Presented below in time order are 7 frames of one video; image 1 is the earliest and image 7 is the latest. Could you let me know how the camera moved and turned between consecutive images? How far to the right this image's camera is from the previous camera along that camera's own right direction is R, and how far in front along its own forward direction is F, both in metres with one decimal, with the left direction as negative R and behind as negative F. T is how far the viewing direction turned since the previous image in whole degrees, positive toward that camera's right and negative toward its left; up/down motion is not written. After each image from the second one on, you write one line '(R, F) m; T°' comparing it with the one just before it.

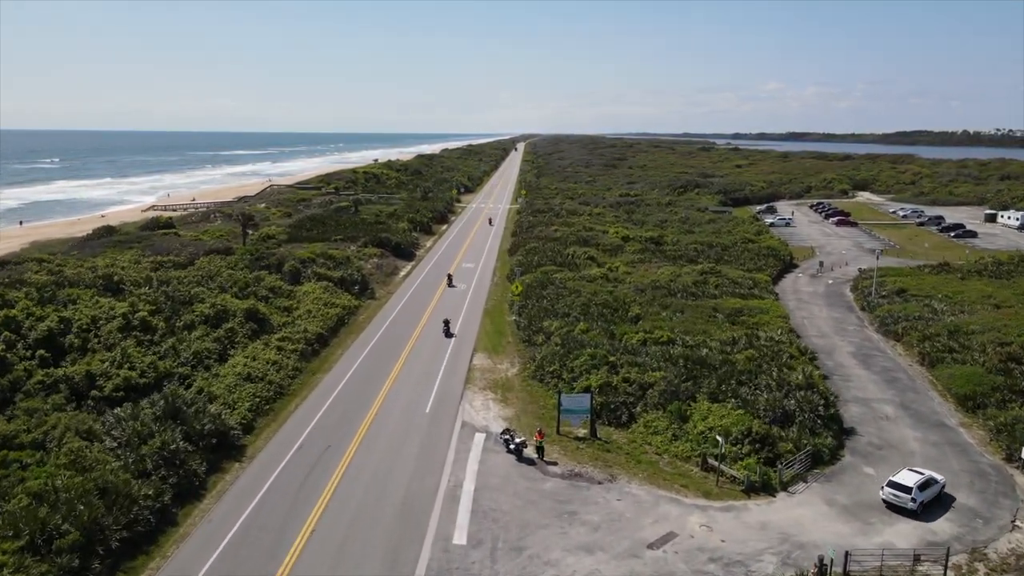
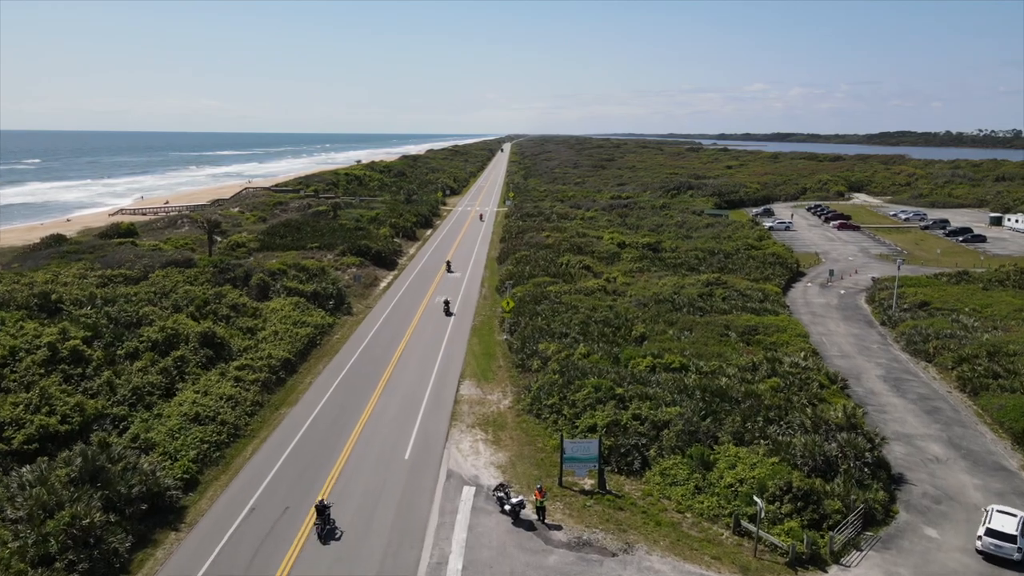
(-0.2, +4.0) m; +1°
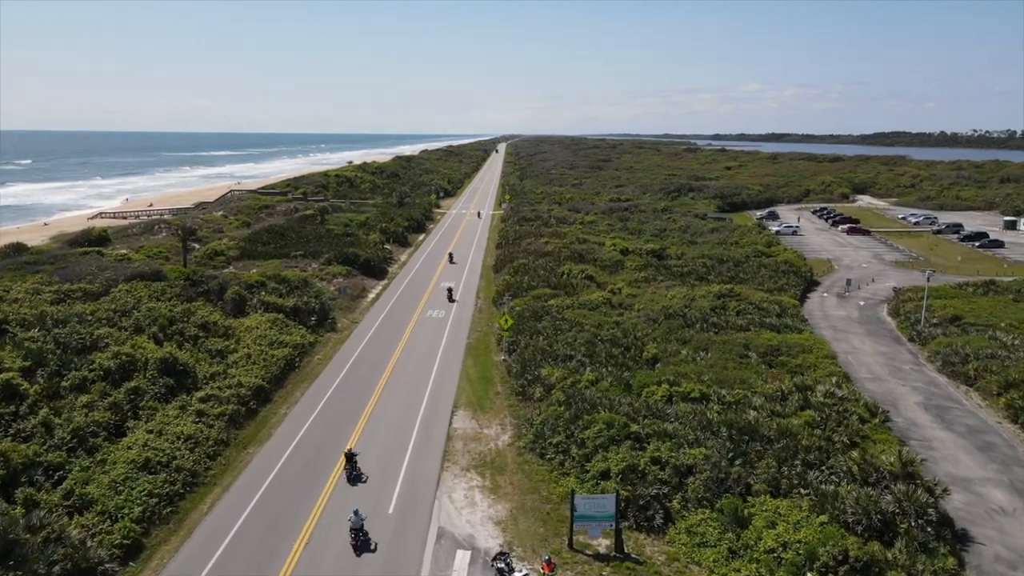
(-0.2, +3.4) m; 0°
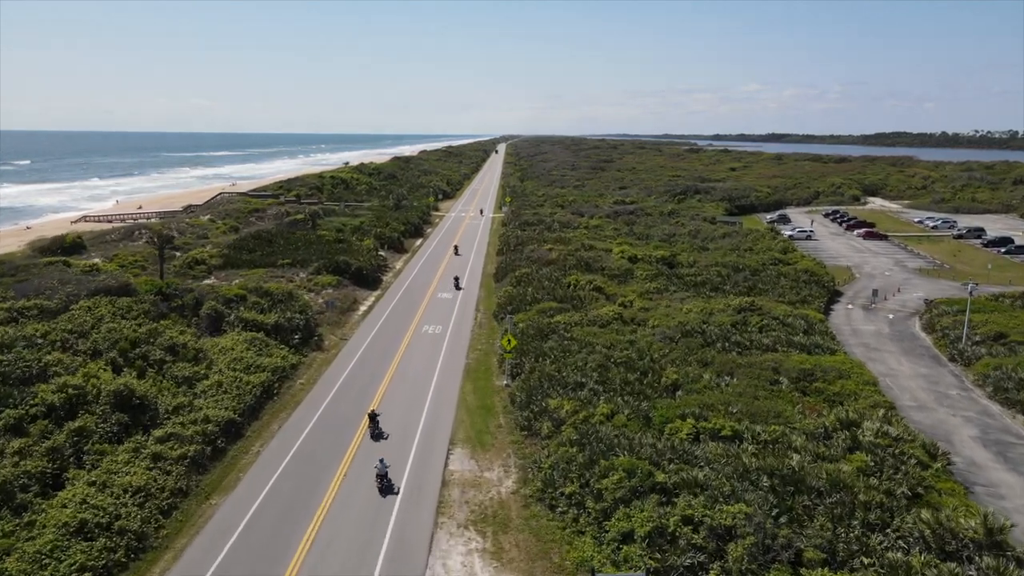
(-0.2, +3.4) m; 0°
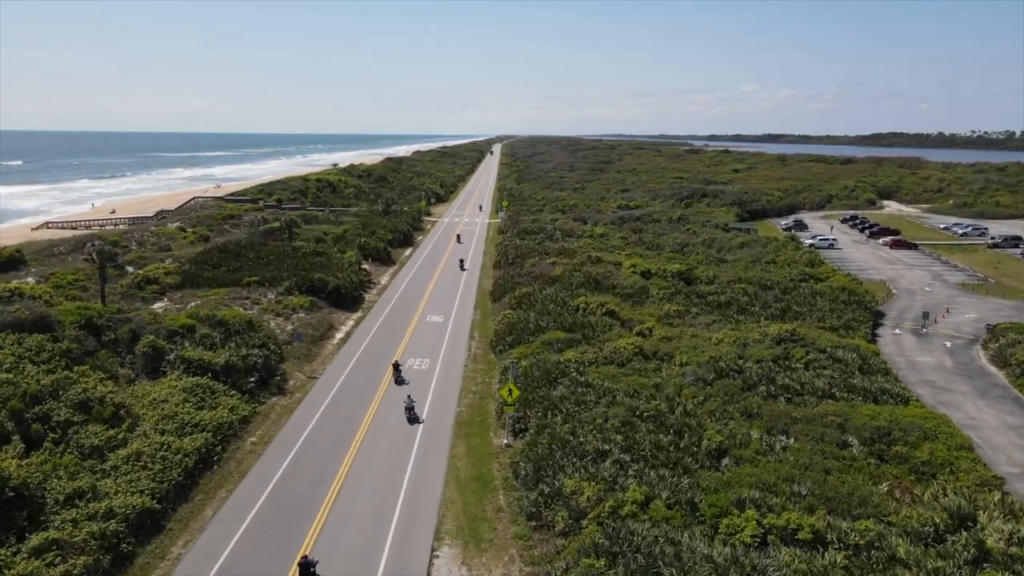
(-0.2, +6.1) m; 0°
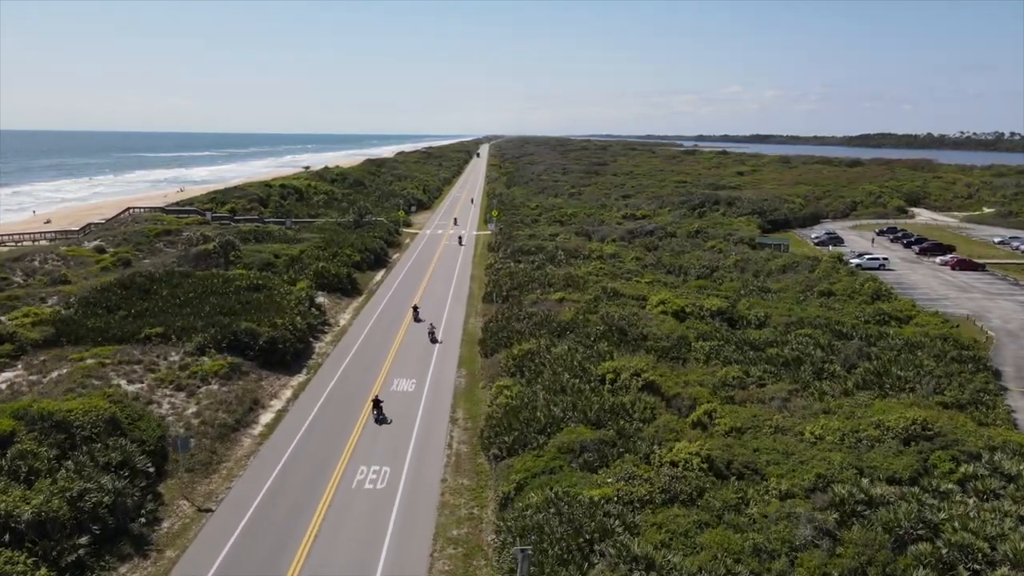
(-0.4, +11.4) m; +1°
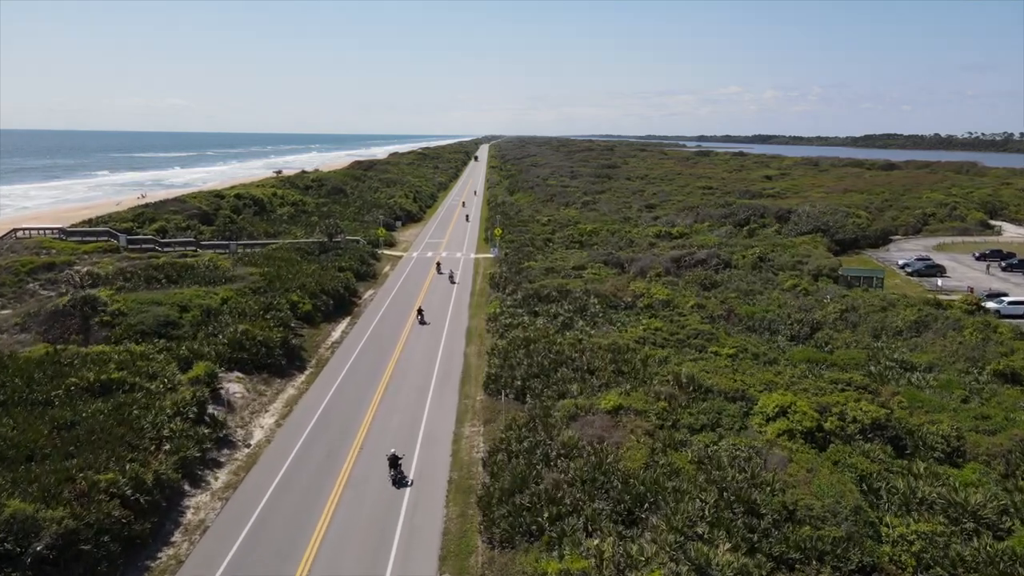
(-0.7, +16.1) m; 0°
